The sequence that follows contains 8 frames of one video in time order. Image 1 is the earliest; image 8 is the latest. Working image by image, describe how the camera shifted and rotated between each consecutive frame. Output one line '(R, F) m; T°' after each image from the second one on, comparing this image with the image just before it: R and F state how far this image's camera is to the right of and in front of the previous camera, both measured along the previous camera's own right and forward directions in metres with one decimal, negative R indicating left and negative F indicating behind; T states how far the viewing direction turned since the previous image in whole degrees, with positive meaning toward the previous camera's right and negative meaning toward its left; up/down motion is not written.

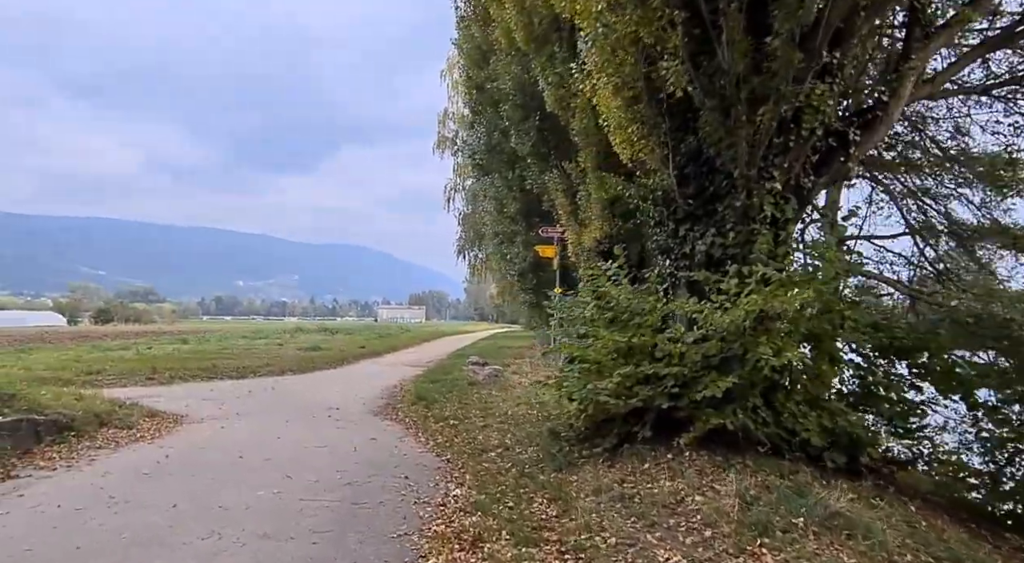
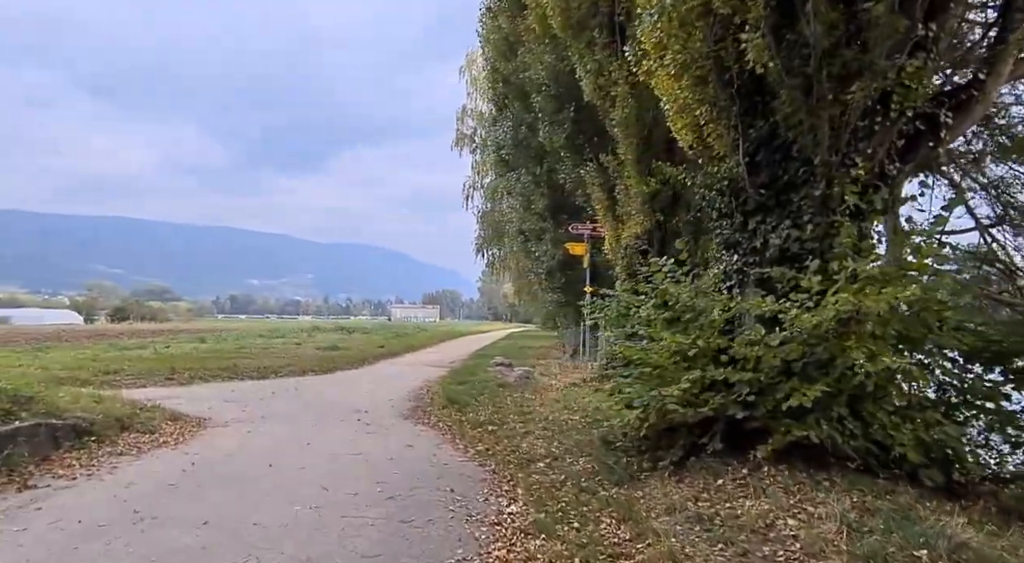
(-0.3, +0.5) m; -1°
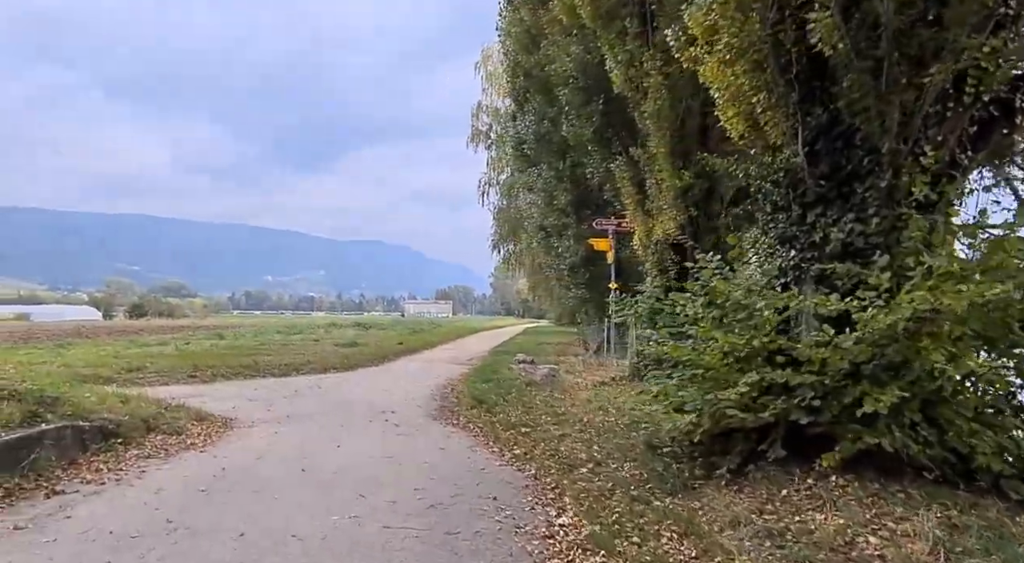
(-0.2, +0.3) m; -1°
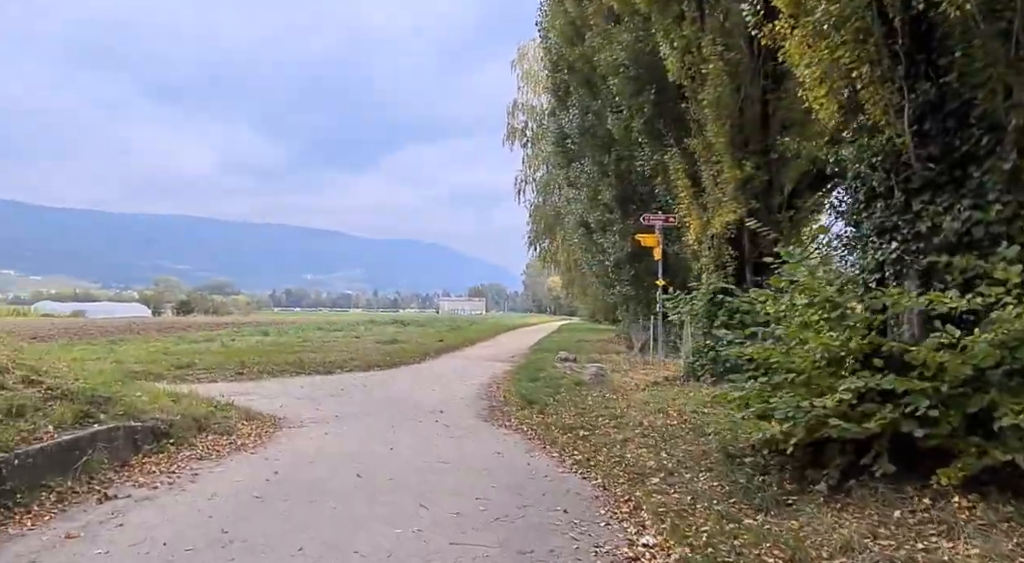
(-0.3, +0.5) m; -3°
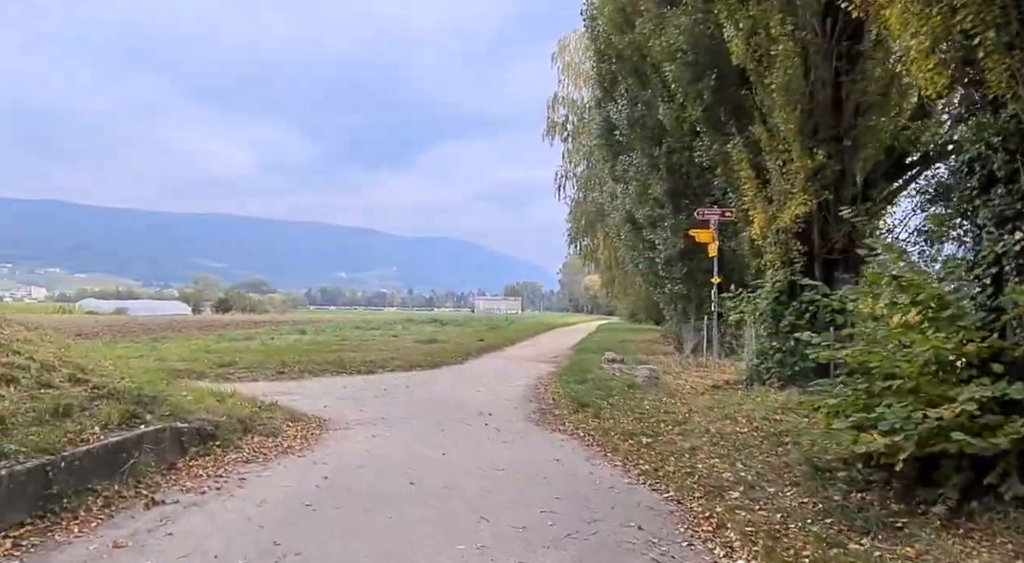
(-0.3, +0.4) m; -2°
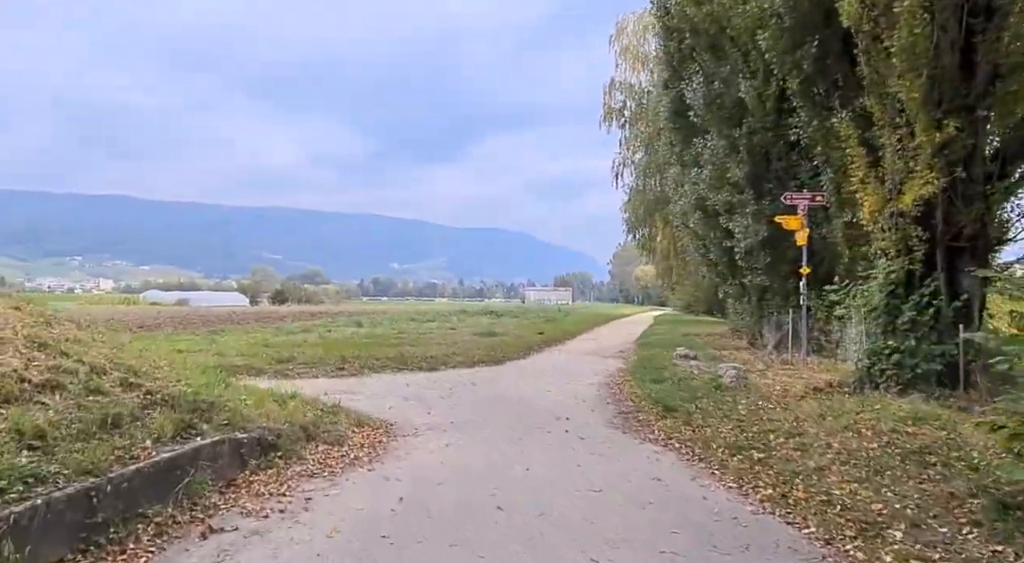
(-0.4, +1.0) m; -4°
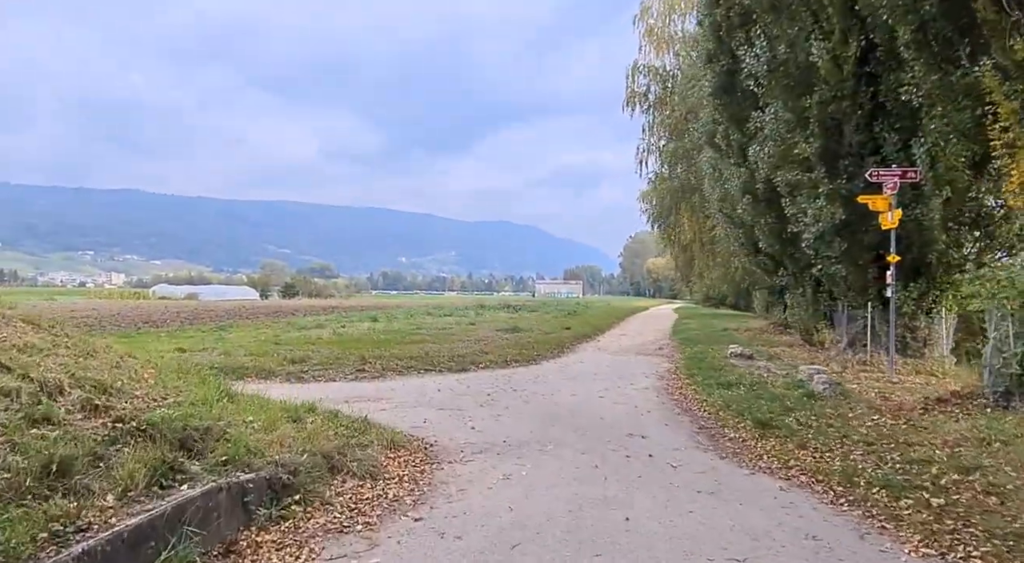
(-0.6, +2.0) m; -1°
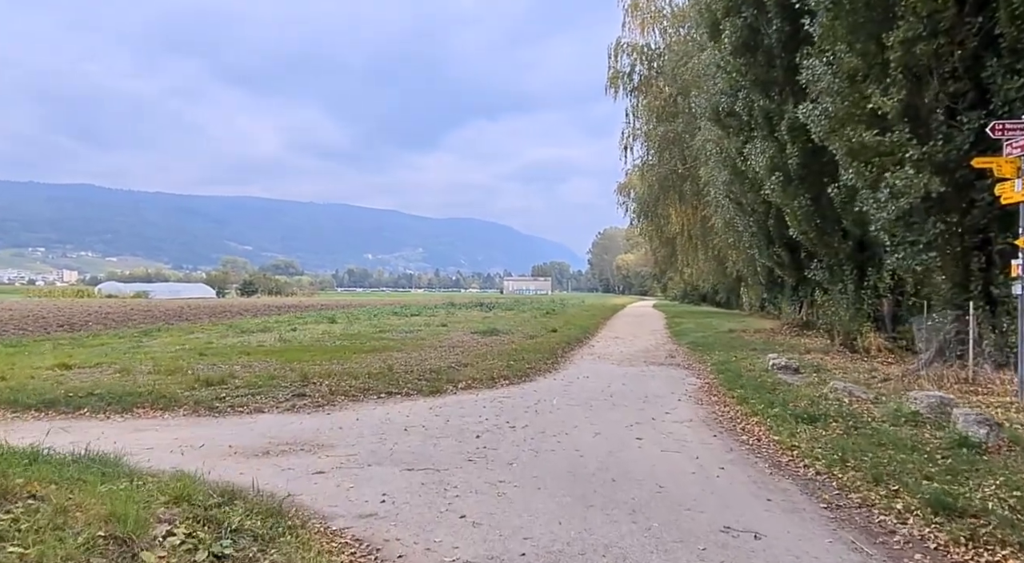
(-0.4, +4.0) m; +2°
